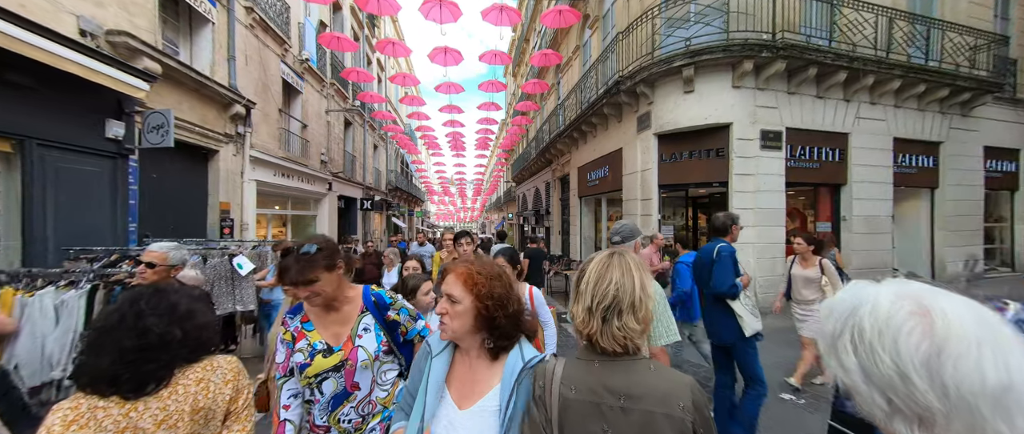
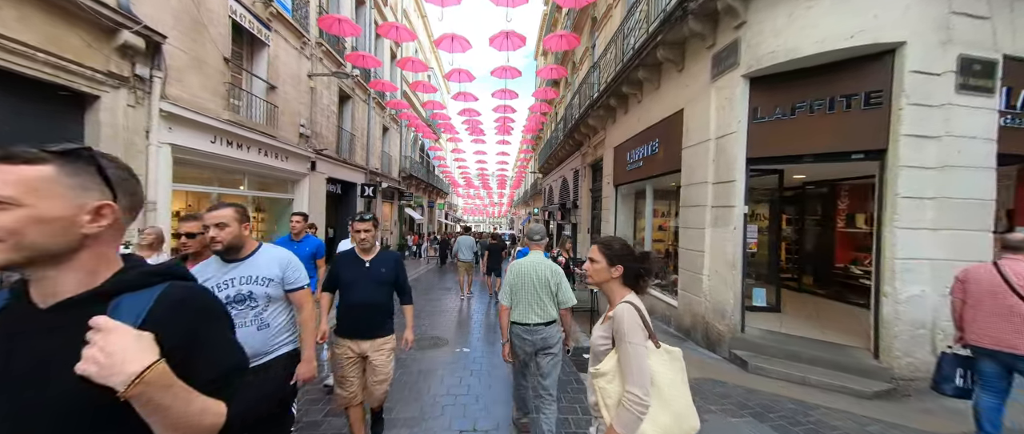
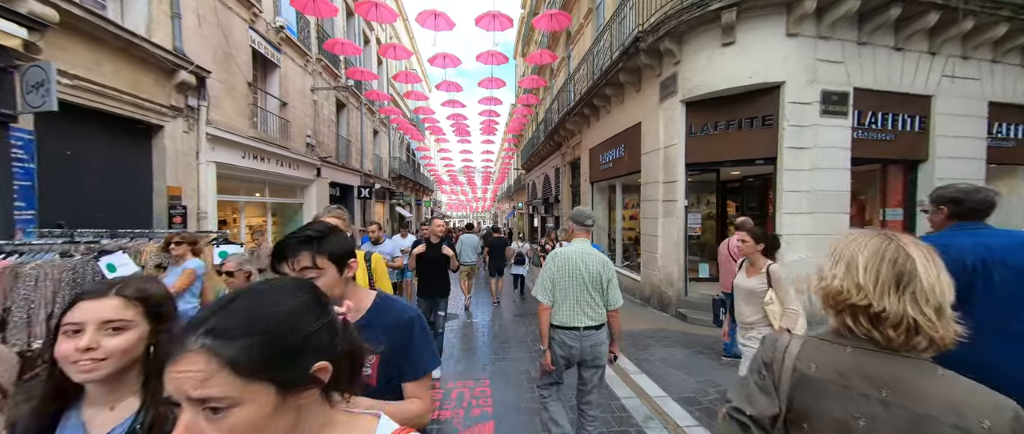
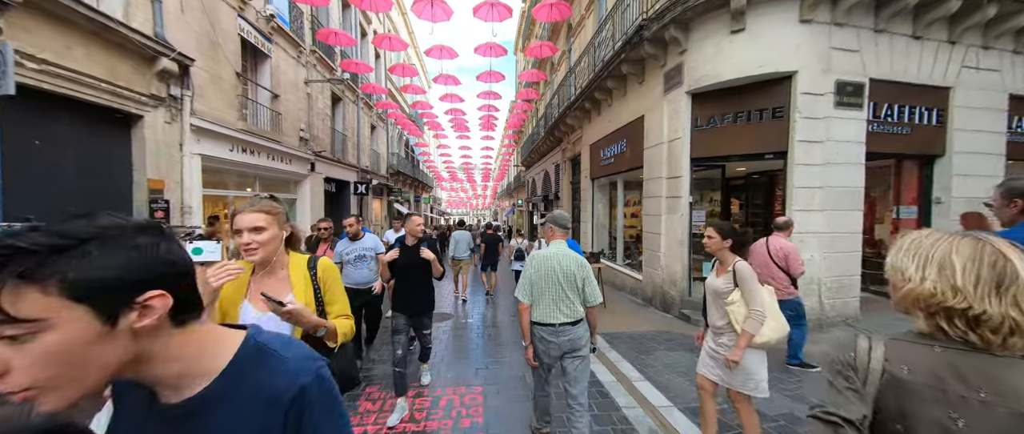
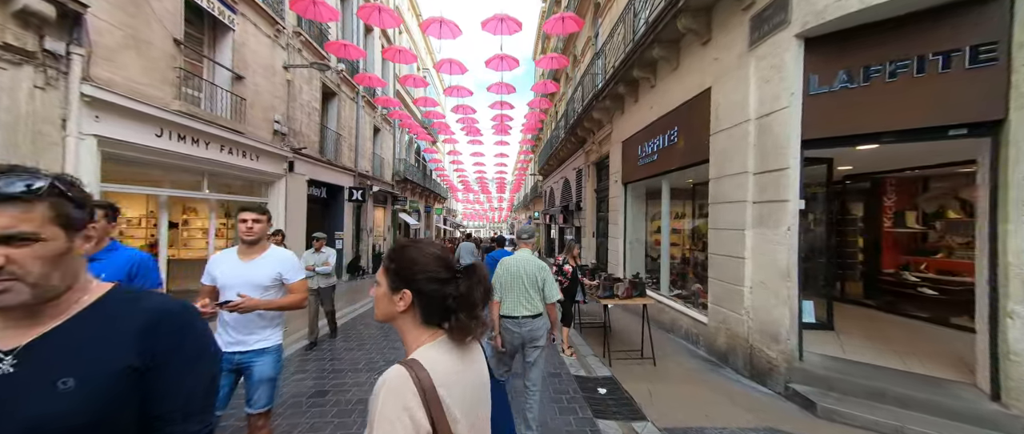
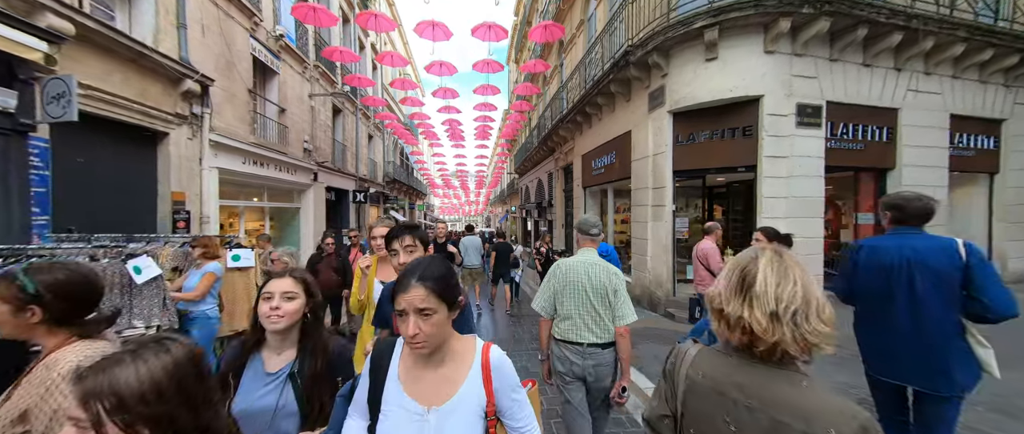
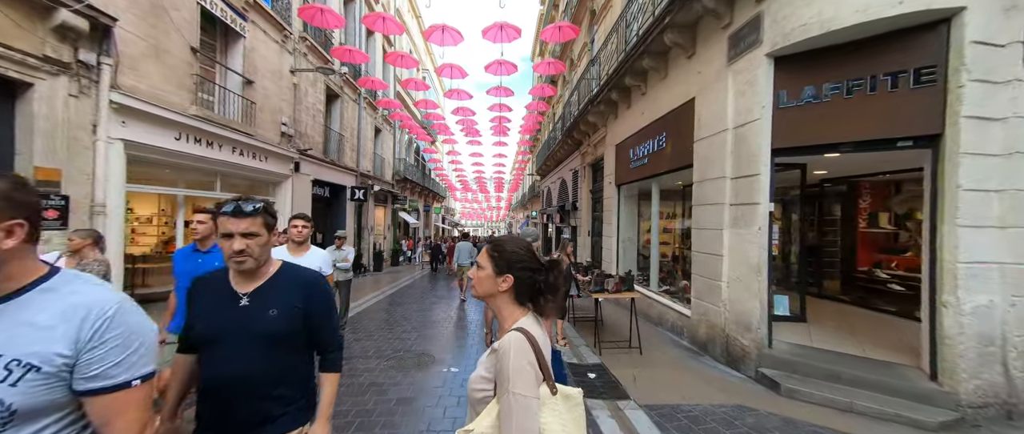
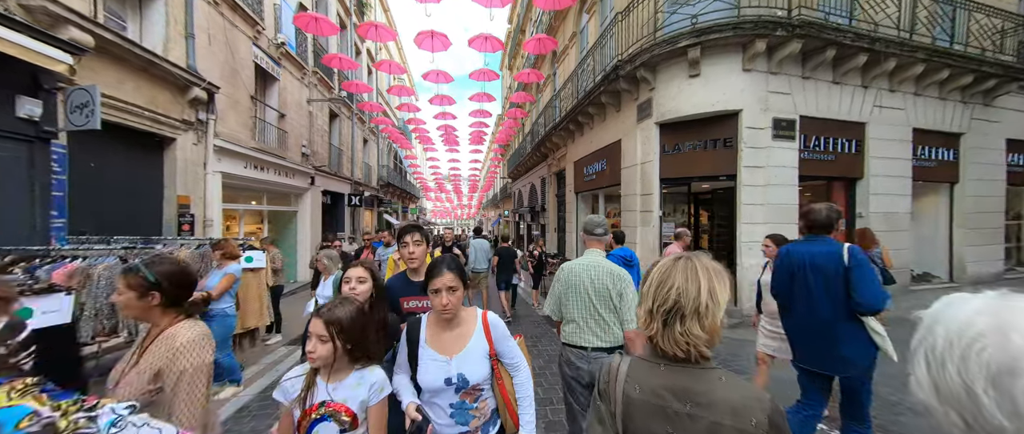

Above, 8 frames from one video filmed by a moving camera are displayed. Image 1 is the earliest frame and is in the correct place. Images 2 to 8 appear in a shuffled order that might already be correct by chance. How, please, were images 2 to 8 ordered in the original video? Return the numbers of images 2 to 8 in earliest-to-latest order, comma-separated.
8, 6, 3, 4, 2, 7, 5
